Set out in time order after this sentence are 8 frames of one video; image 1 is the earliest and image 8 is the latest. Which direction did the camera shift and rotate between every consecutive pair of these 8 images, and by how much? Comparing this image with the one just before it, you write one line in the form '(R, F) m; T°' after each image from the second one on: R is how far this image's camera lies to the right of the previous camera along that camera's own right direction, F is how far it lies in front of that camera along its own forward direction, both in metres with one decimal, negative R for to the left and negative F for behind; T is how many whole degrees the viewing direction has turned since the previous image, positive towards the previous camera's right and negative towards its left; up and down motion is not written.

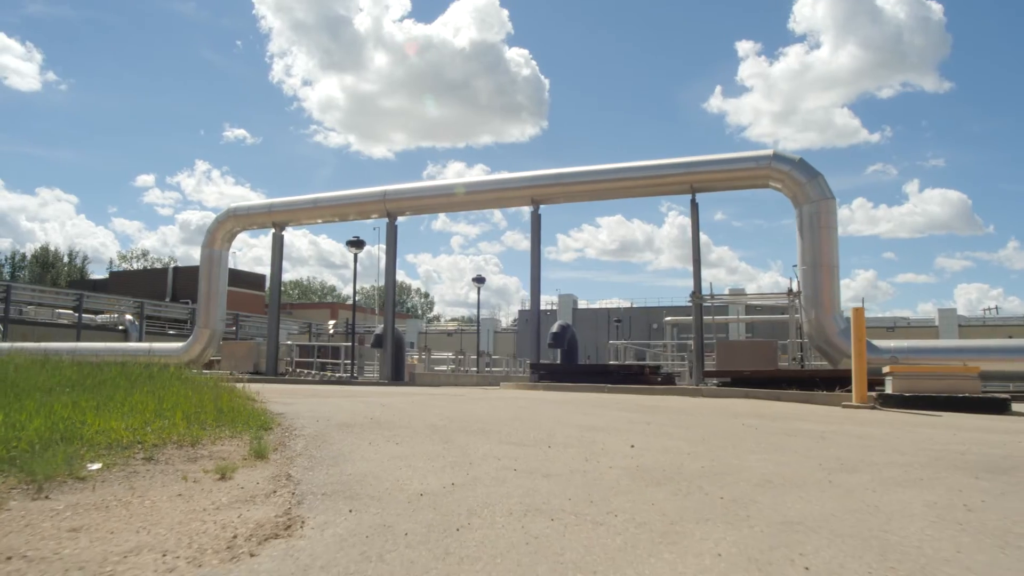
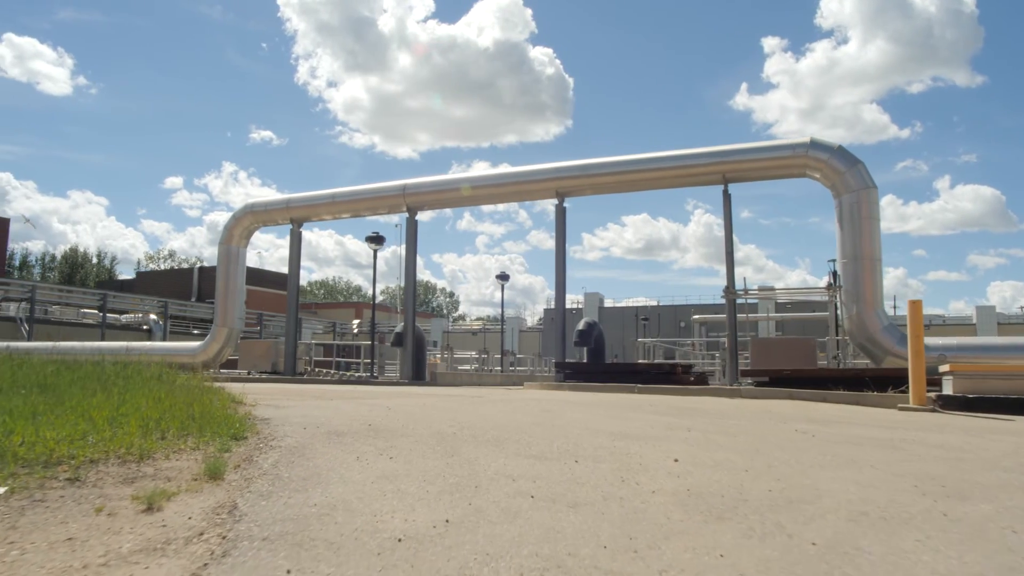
(+0.1, +1.2) m; -2°
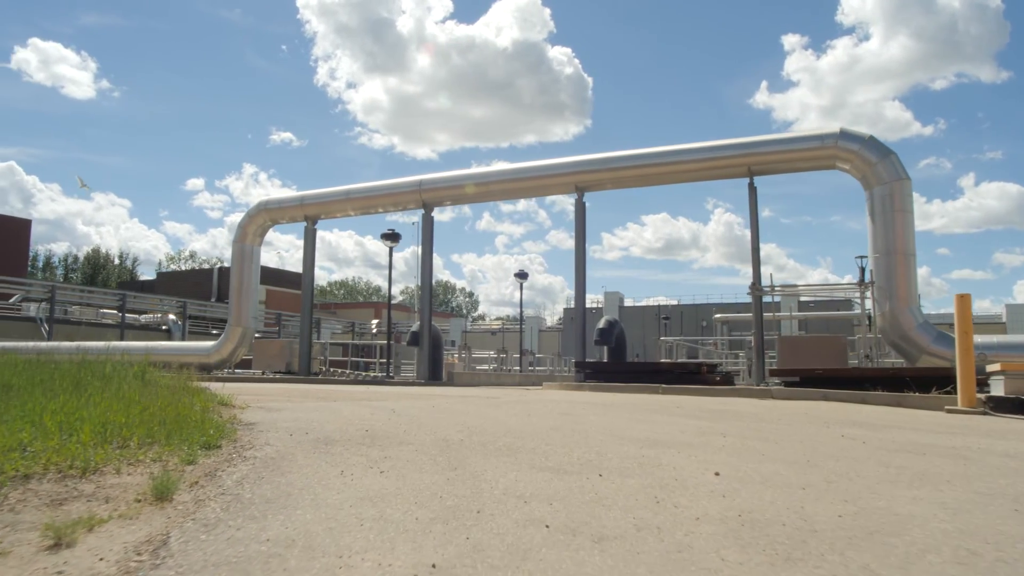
(0.0, +0.8) m; -1°
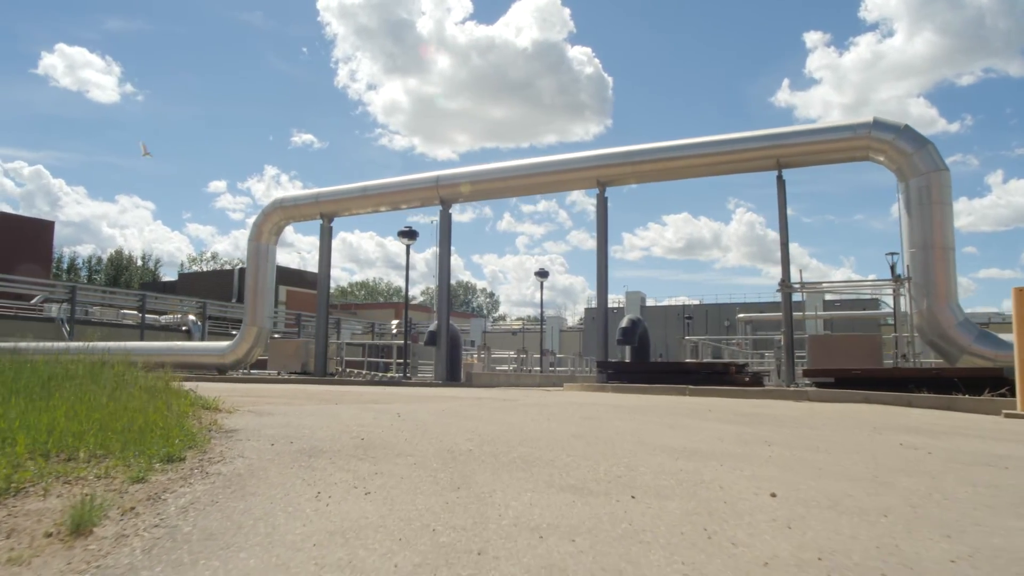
(0.0, +0.8) m; -1°
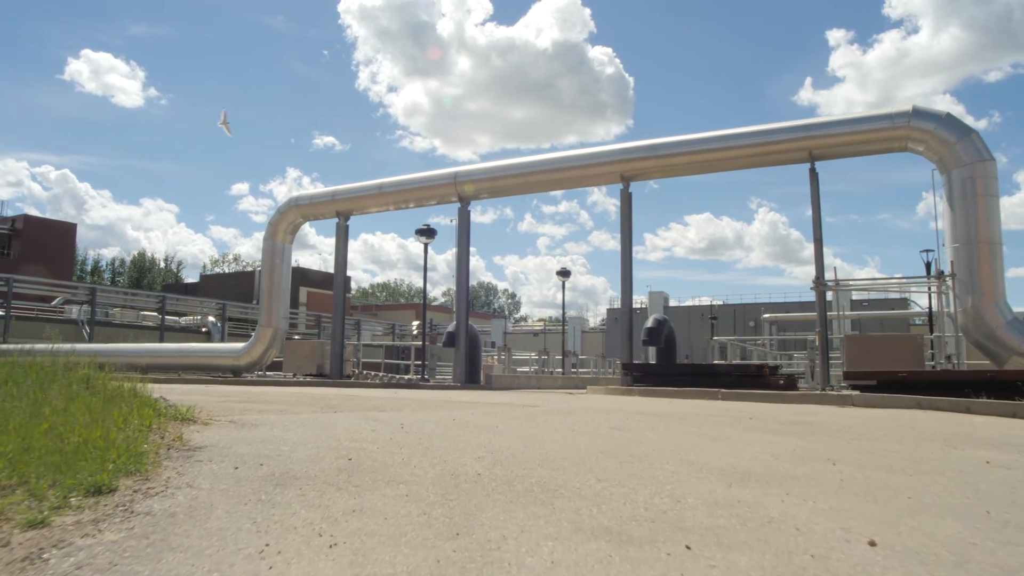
(0.0, +1.0) m; -2°
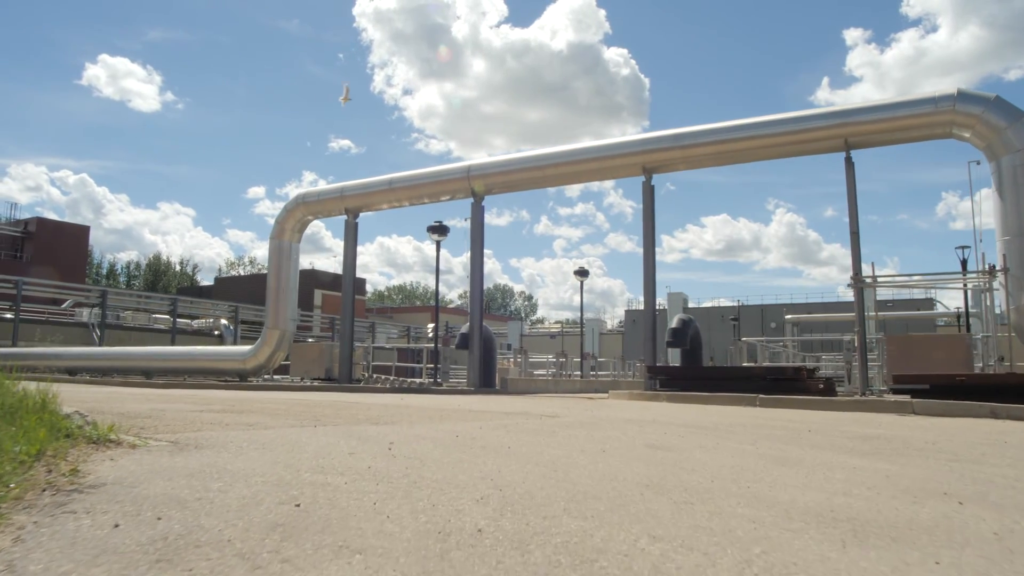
(0.0, +1.4) m; -1°
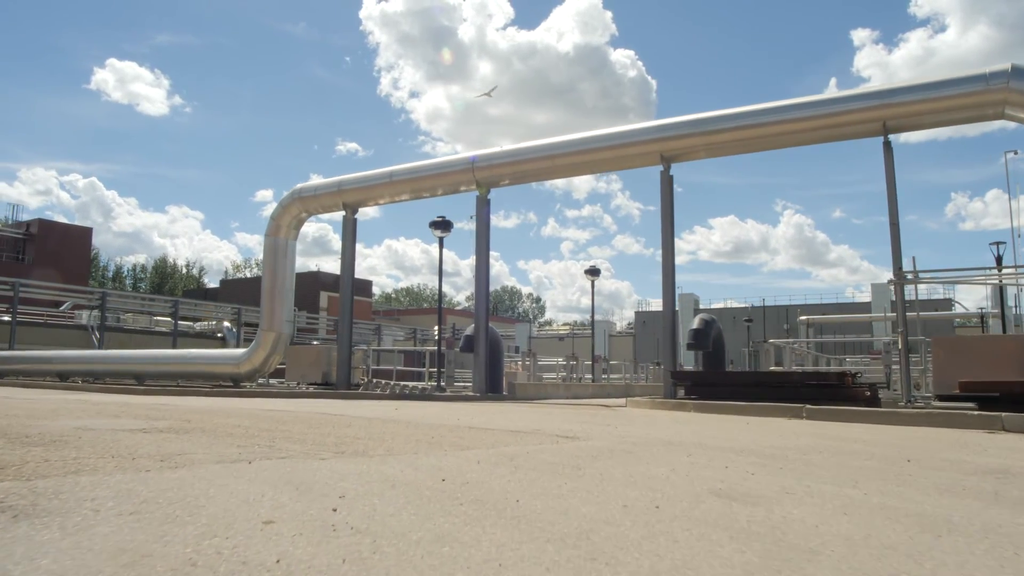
(0.0, +1.9) m; -1°
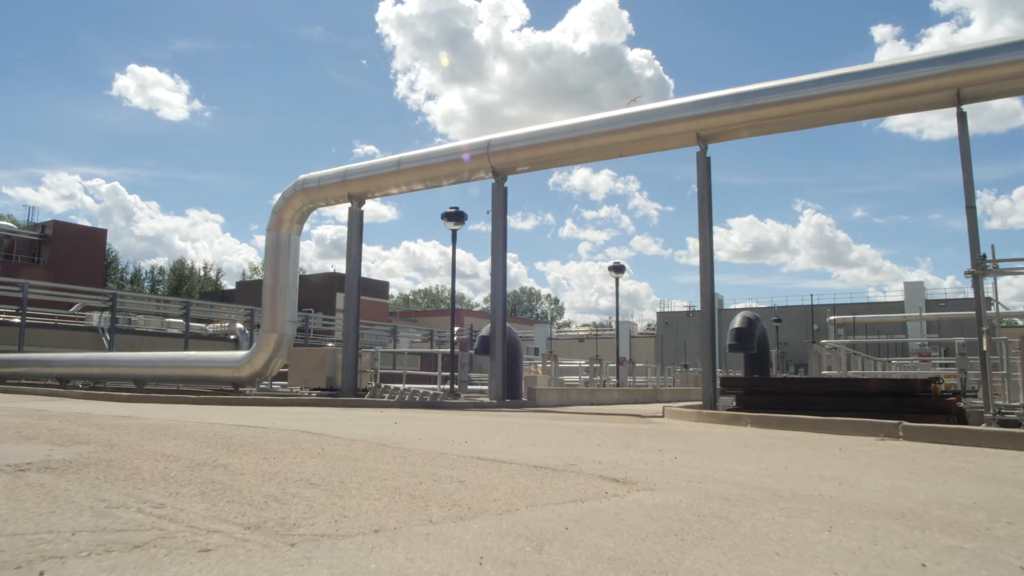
(0.0, +2.5) m; -1°
